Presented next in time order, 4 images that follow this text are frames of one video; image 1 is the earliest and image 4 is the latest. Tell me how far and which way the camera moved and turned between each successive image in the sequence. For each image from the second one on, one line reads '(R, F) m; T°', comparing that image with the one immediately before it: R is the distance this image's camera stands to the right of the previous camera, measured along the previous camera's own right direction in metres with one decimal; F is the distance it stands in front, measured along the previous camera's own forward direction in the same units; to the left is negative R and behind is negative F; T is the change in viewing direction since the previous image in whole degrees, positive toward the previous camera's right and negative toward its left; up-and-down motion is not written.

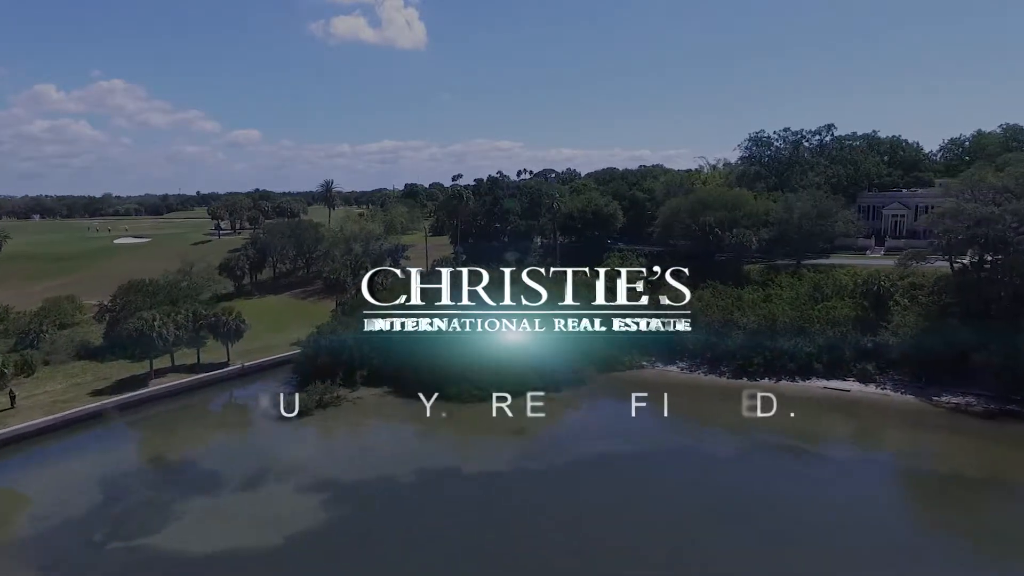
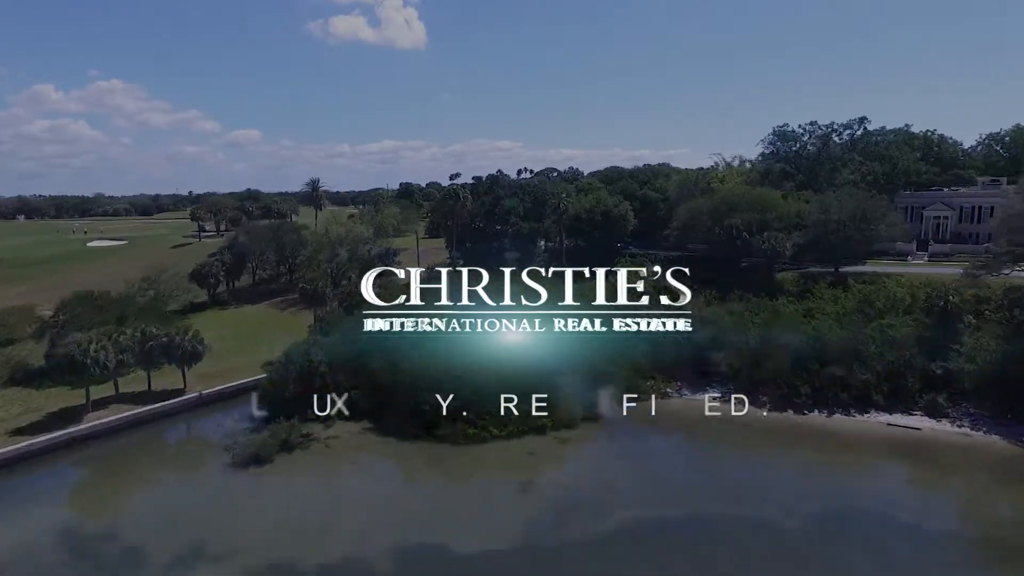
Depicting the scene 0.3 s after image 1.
(-0.2, +5.8) m; 0°
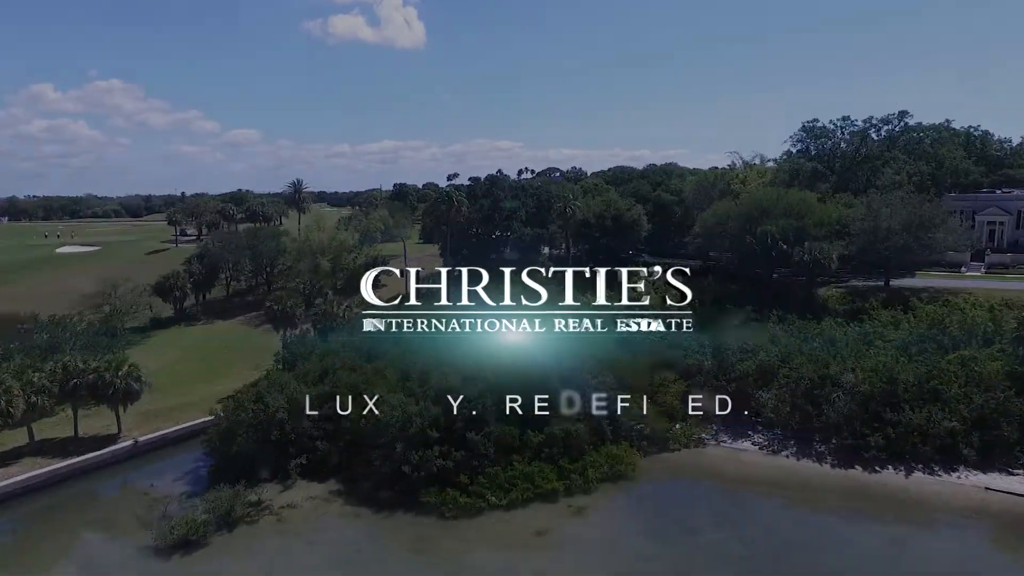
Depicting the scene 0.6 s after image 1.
(-0.1, +6.1) m; 0°
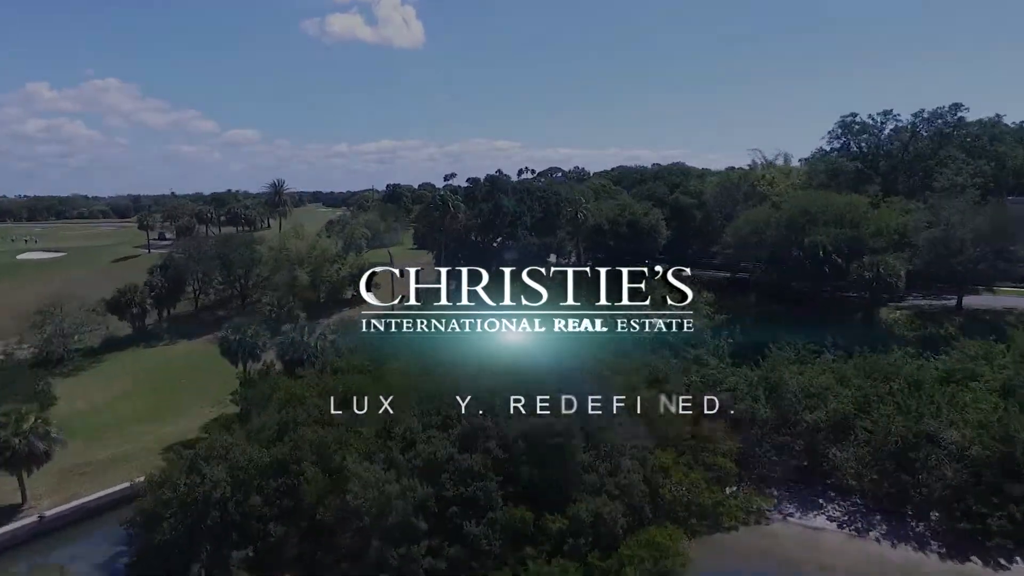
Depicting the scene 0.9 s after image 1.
(-0.6, +6.2) m; 0°
